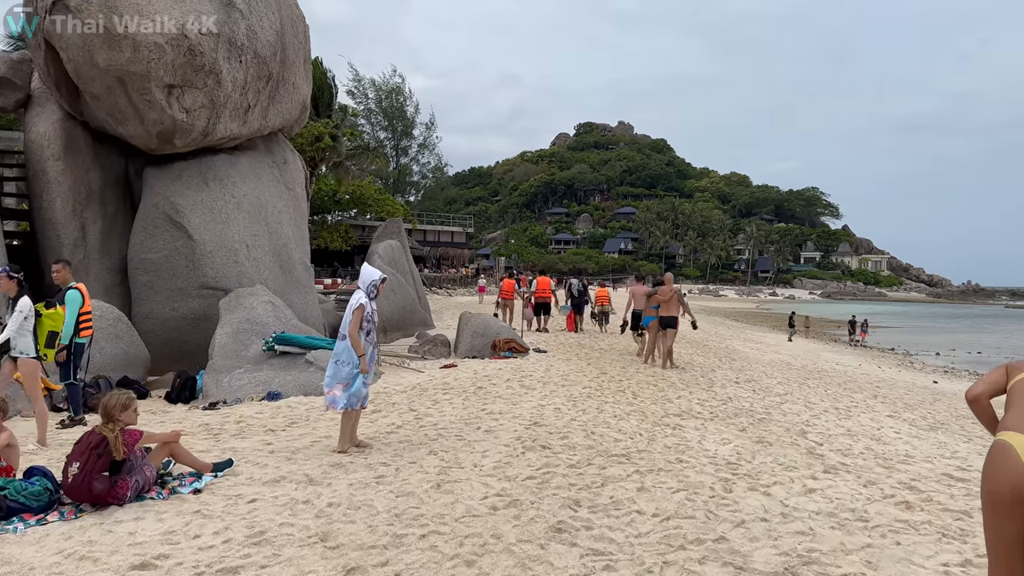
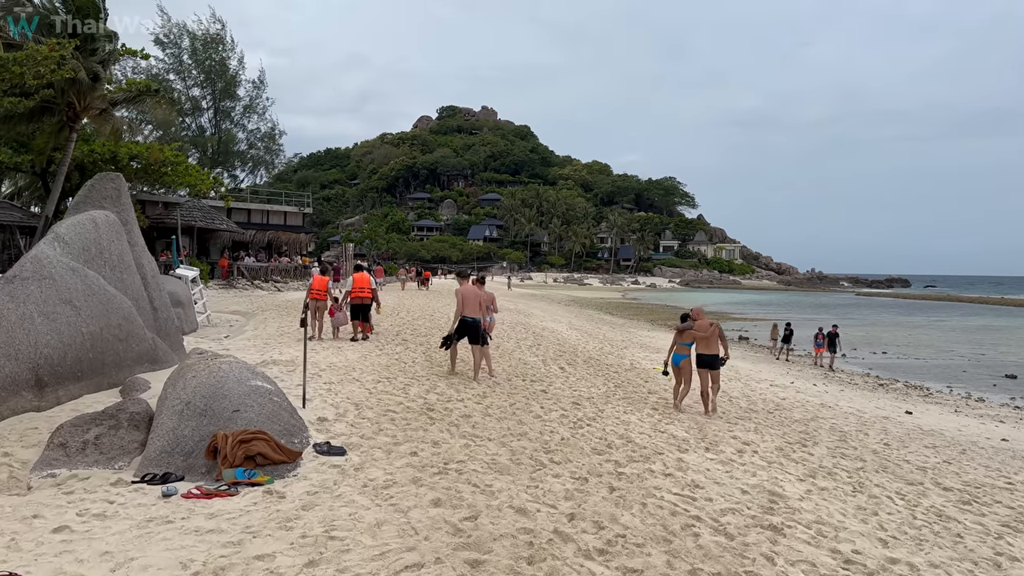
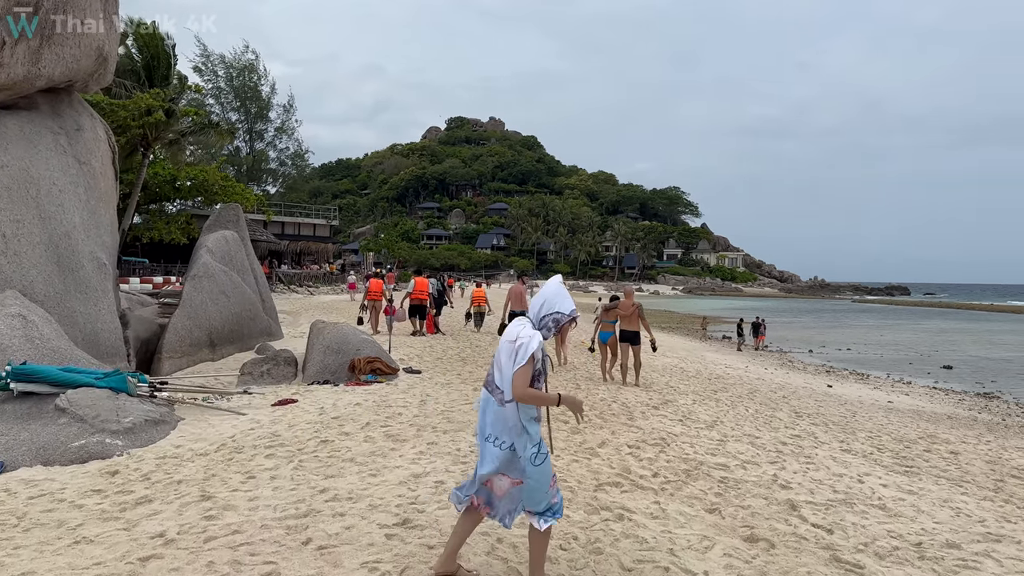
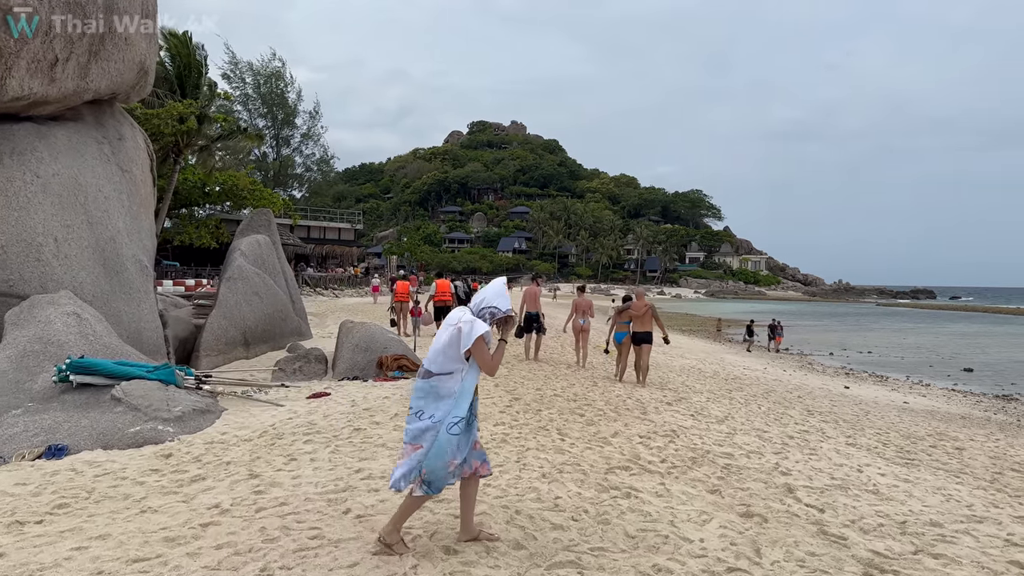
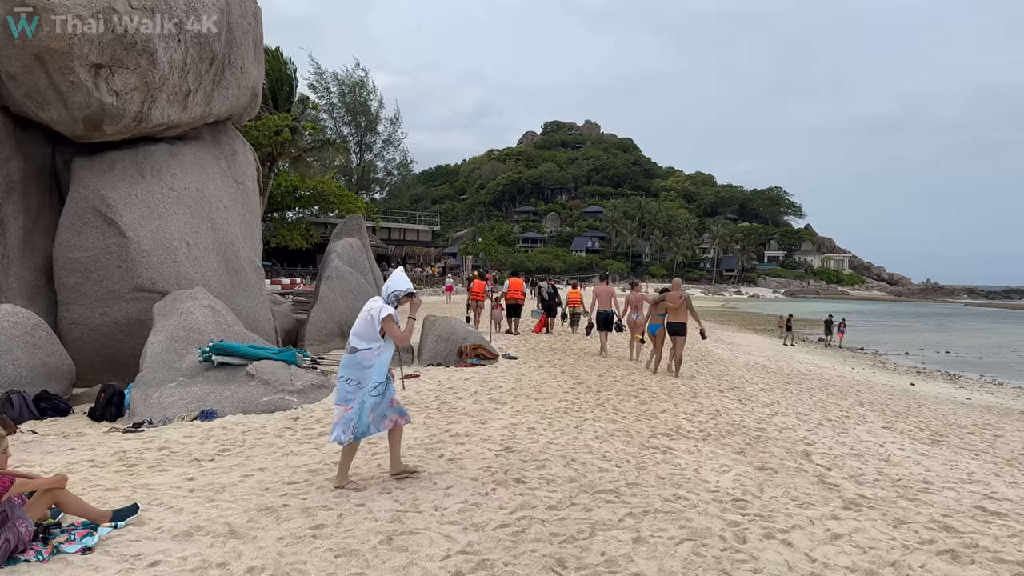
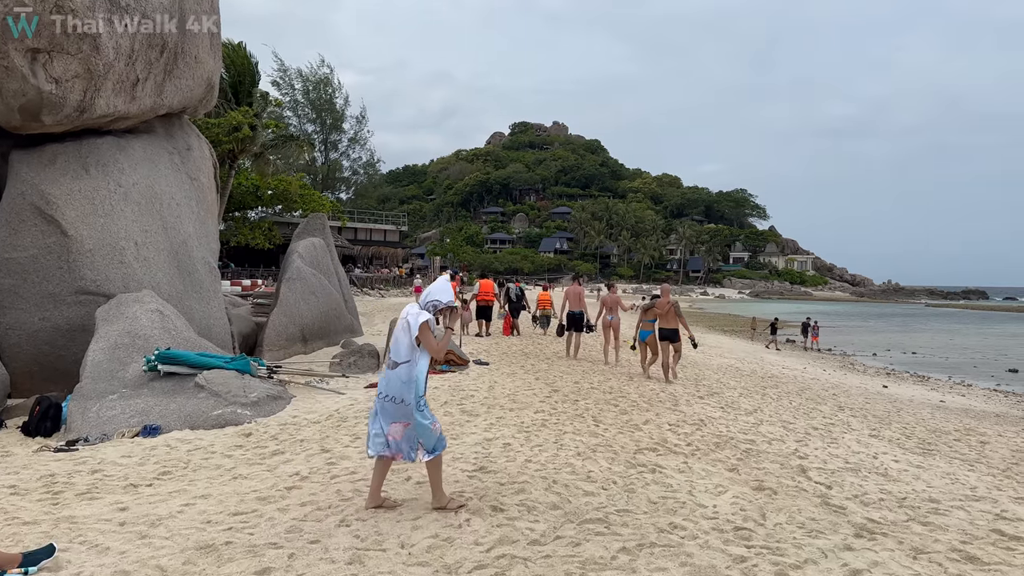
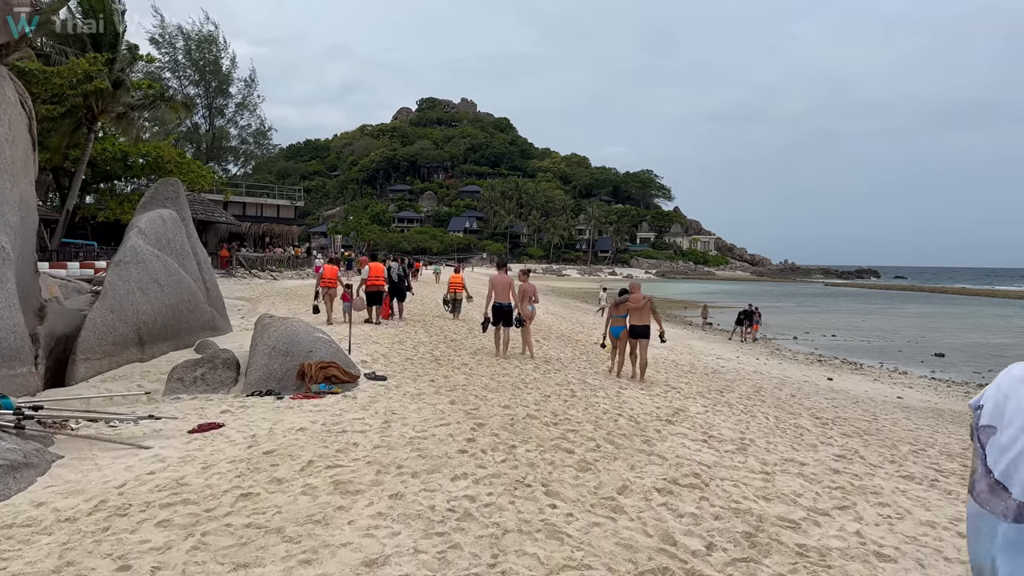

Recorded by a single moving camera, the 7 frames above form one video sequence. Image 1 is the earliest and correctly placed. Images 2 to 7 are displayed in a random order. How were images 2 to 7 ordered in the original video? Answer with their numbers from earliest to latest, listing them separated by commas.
5, 6, 4, 3, 7, 2
